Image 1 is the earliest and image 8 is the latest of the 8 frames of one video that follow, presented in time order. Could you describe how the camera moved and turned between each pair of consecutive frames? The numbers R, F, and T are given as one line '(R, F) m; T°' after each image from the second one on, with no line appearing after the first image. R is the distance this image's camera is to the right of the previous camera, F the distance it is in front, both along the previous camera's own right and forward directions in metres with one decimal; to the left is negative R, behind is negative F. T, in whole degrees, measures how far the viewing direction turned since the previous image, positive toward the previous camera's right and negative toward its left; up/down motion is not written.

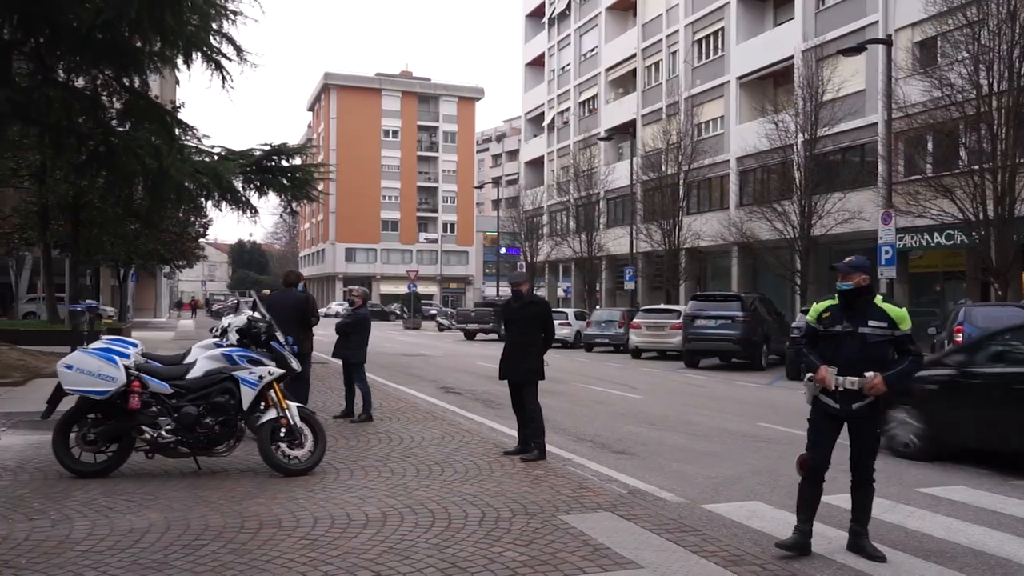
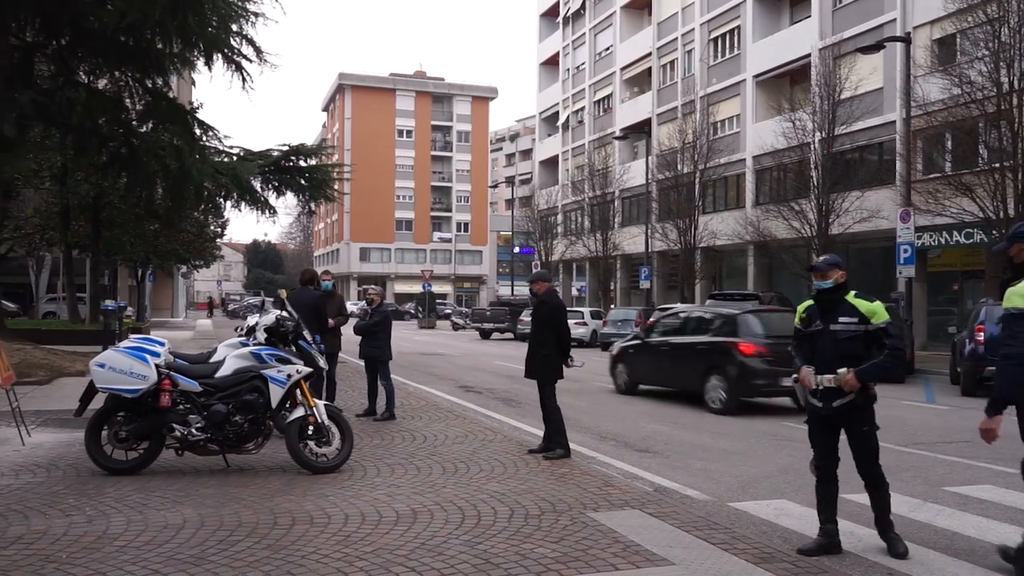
(-0.1, 0.0) m; -1°
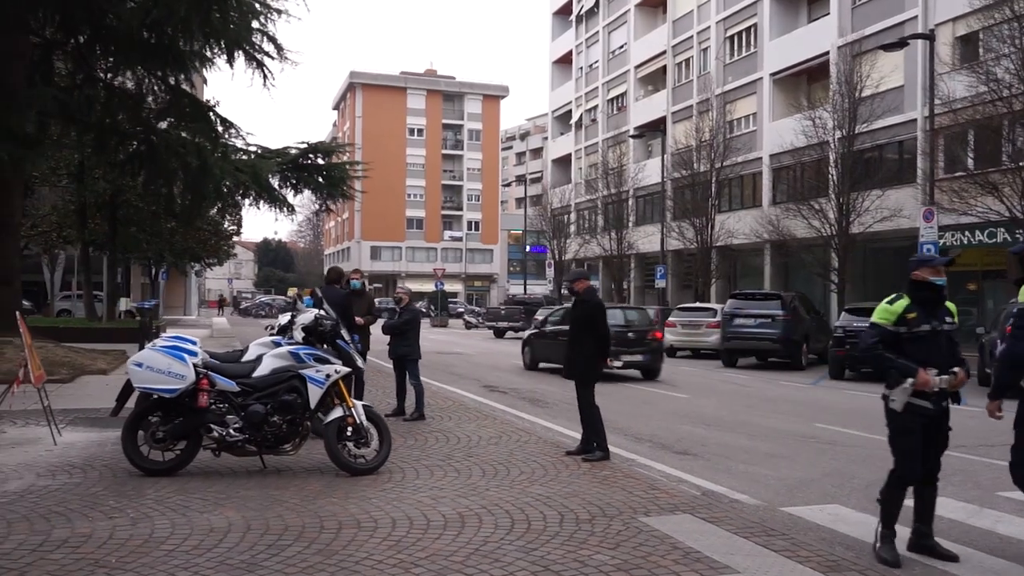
(-0.3, +0.1) m; -1°
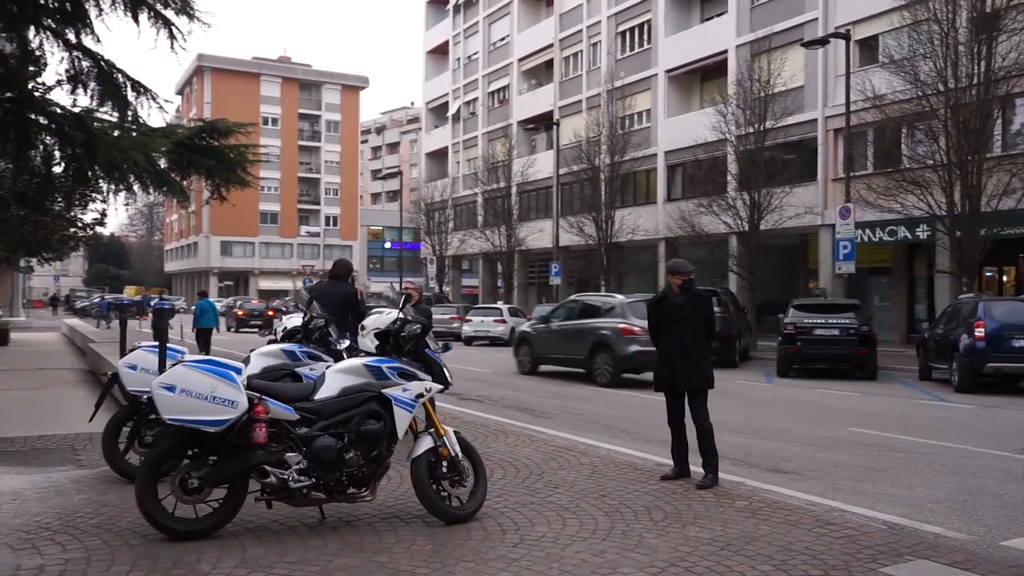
(-2.0, +1.7) m; +11°
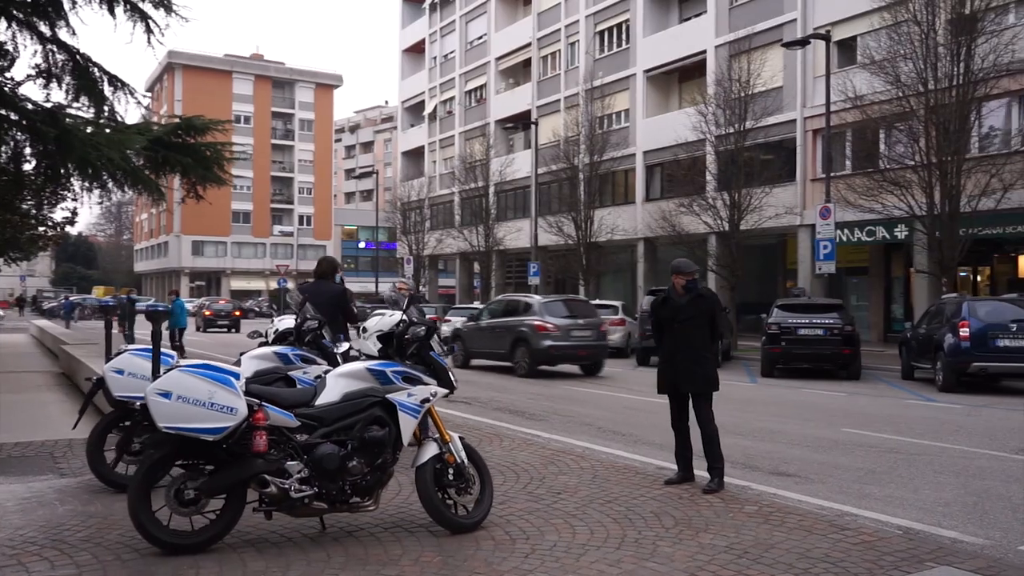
(-0.2, +0.2) m; +2°
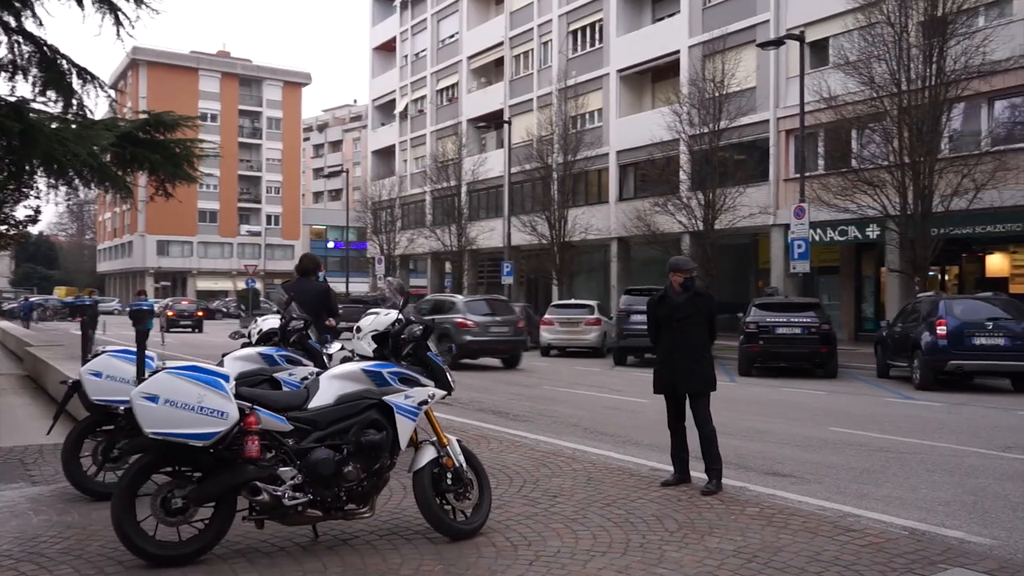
(-0.2, +0.2) m; +2°
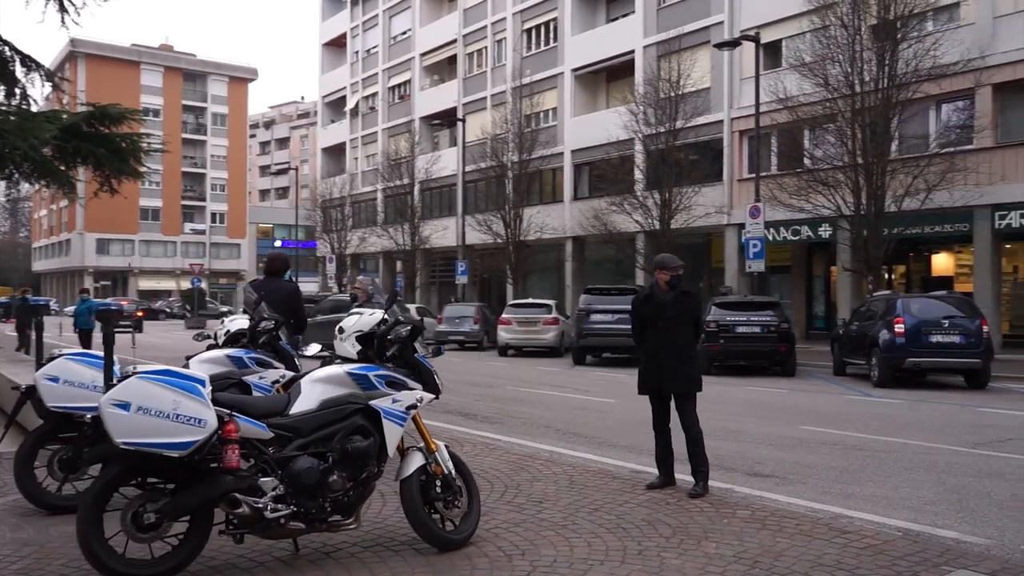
(-0.3, +0.2) m; +3°
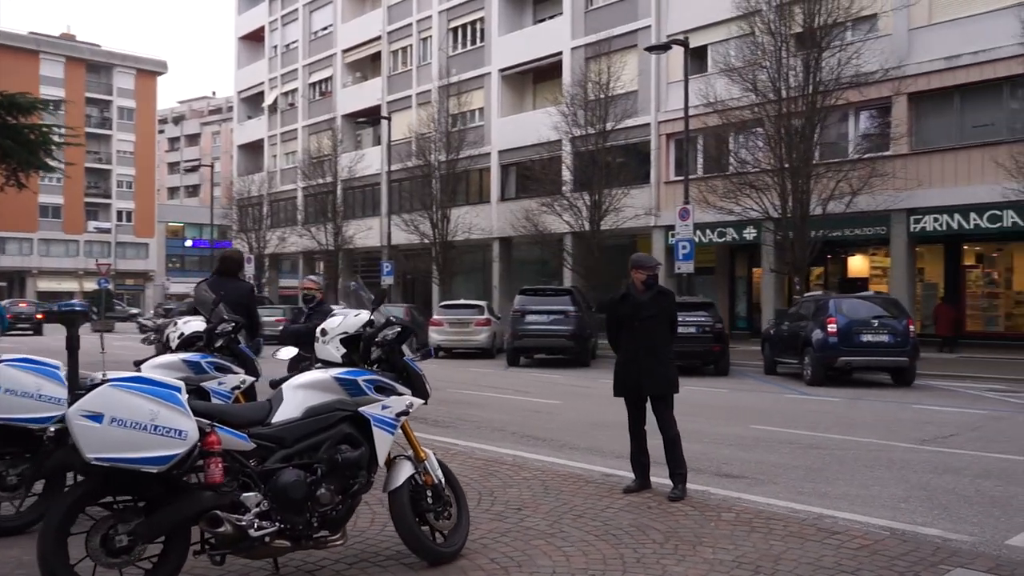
(-0.4, +0.3) m; +6°
